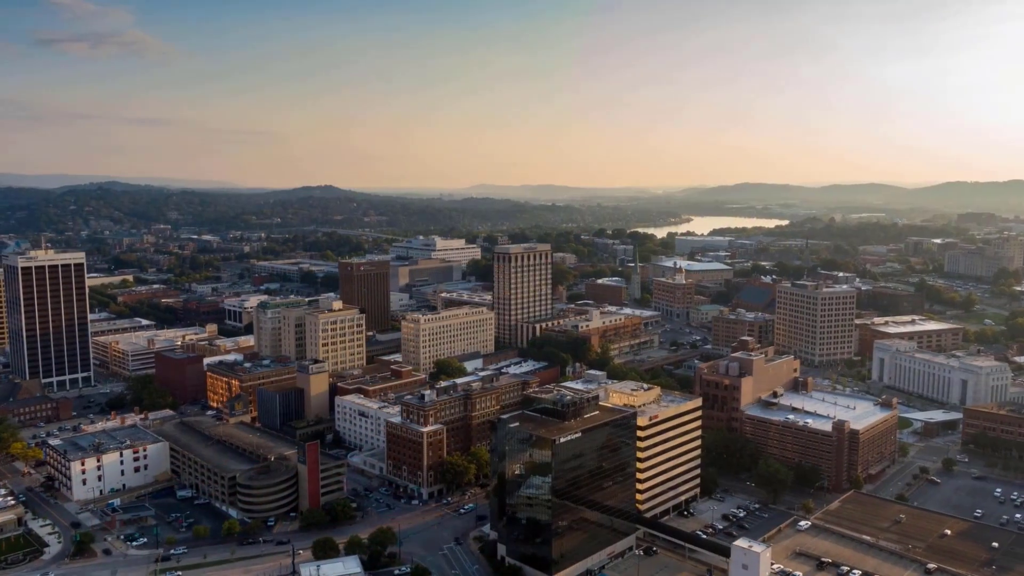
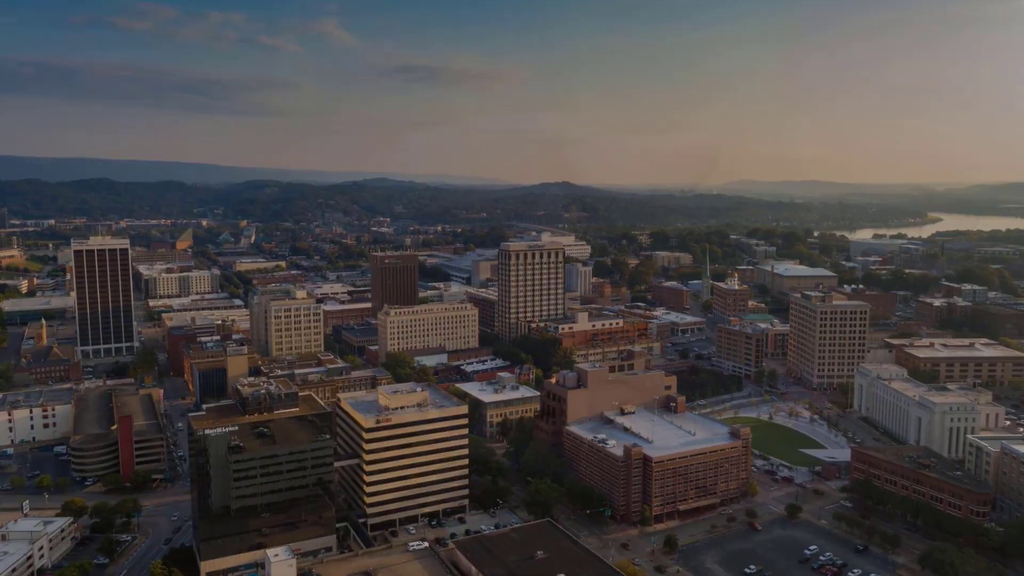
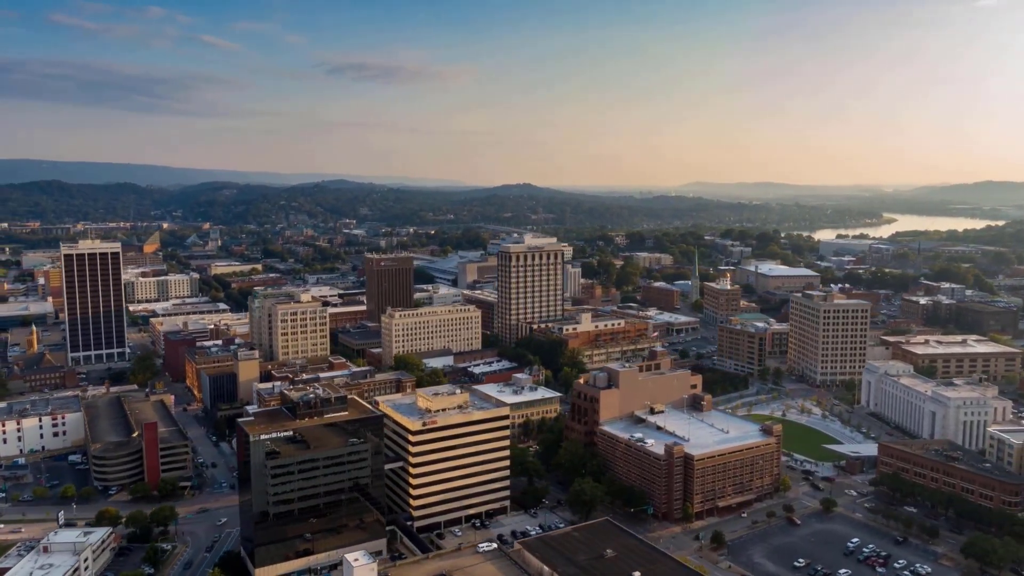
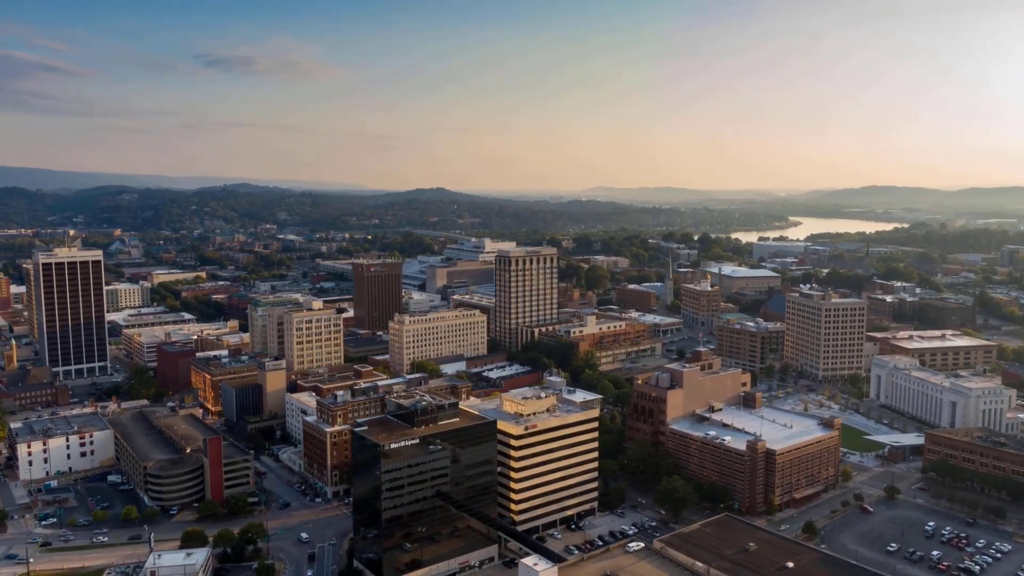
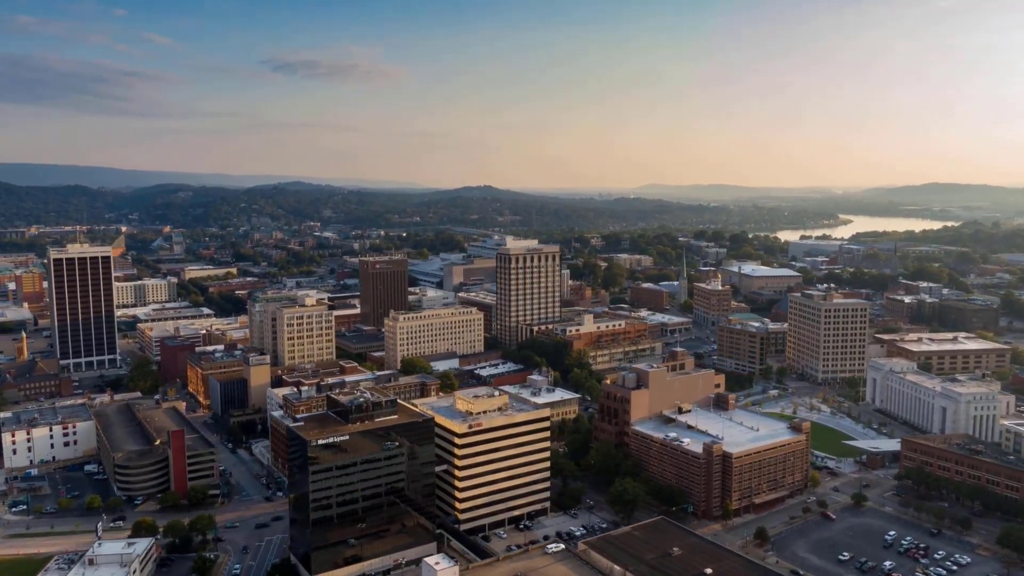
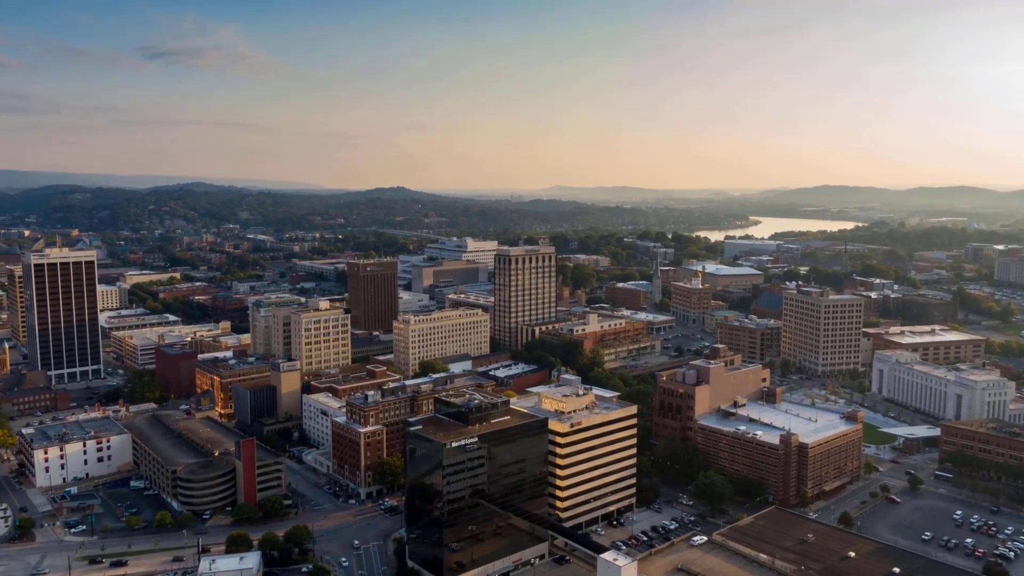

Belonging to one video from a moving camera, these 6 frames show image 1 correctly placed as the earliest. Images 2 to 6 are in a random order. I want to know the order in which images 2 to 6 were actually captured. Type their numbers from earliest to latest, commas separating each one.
6, 4, 5, 3, 2
